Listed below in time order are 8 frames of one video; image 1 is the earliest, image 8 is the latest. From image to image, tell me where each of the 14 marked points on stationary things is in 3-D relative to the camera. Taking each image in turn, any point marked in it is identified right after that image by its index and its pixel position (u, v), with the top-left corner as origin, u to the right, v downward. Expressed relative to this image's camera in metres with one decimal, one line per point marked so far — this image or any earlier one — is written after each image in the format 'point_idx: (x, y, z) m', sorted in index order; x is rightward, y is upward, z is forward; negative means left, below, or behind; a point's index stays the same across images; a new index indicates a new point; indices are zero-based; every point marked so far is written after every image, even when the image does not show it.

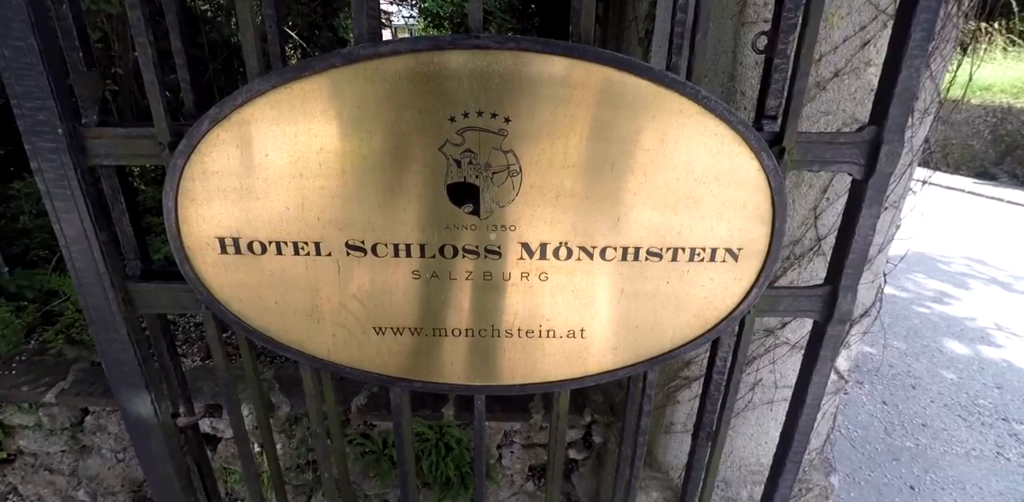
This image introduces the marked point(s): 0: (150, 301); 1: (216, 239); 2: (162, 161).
0: (-1.1, -0.1, +1.4) m
1: (-0.8, 0.0, +1.3) m
2: (-1.0, +0.2, +1.3) m
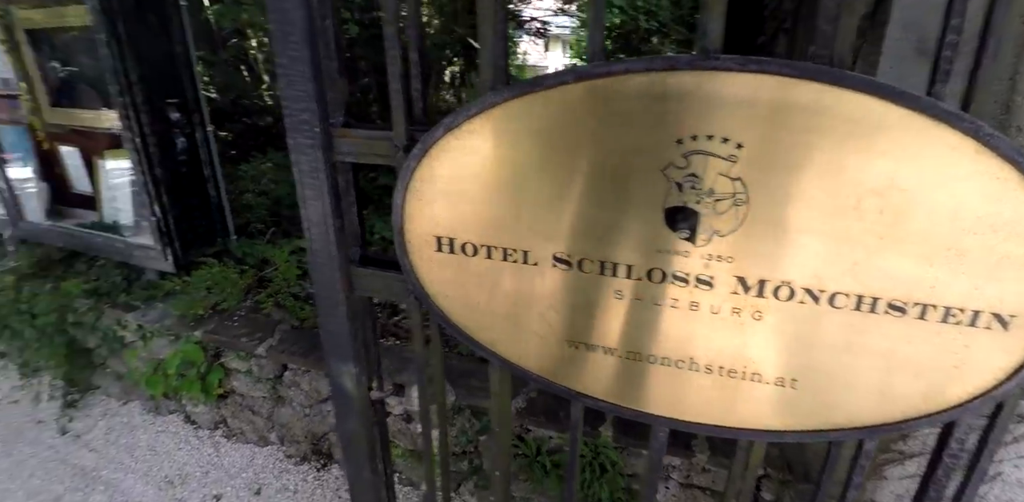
0: (-0.5, -0.1, +1.6) m
1: (-0.2, 0.0, +1.4) m
2: (-0.3, +0.3, +1.4) m
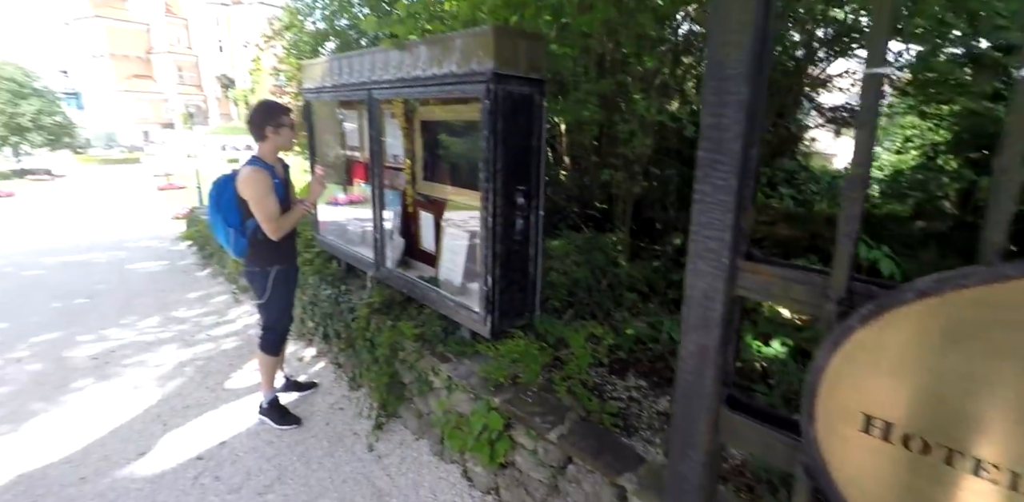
0: (+0.6, -0.5, +1.4) m
1: (+0.8, -0.4, +1.1) m
2: (+0.8, -0.2, +1.2) m
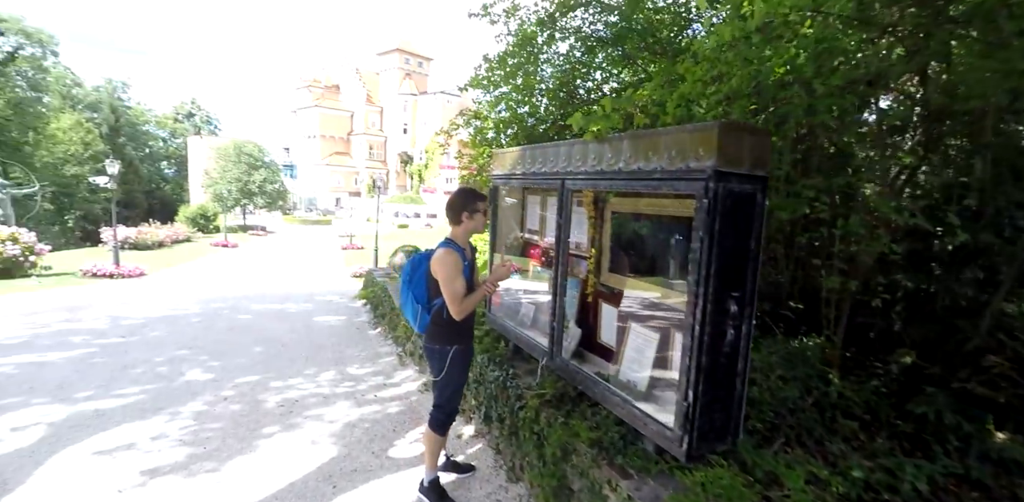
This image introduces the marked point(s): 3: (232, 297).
0: (+1.2, -0.9, +0.9) m
1: (+1.4, -0.7, +0.6) m
2: (+1.4, -0.5, +0.7) m
3: (-5.4, -0.9, +9.4) m
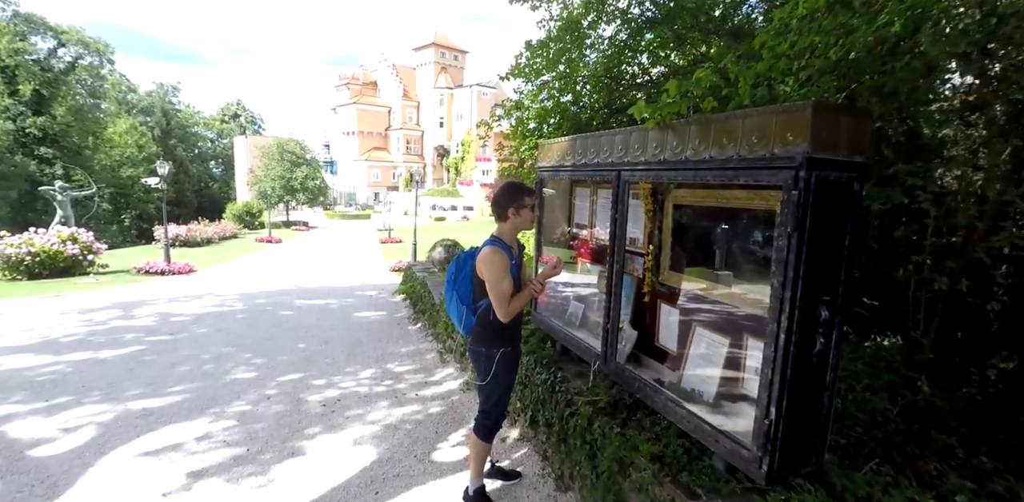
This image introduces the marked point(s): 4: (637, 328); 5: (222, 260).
0: (+1.4, -0.9, +0.6) m
1: (+1.5, -0.8, +0.3) m
2: (+1.5, -0.5, +0.5) m
3: (-4.7, -0.8, +9.6) m
4: (+0.8, -0.5, +3.1) m
5: (-9.4, -0.3, +15.5) m
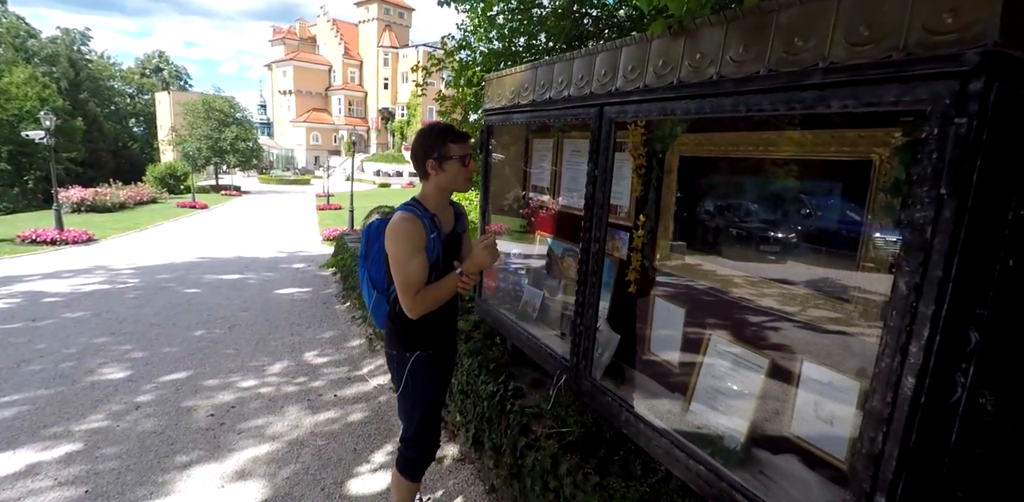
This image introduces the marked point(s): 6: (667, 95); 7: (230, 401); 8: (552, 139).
0: (+1.3, -0.9, -0.1) m
1: (+1.4, -0.8, -0.4) m
2: (+1.4, -0.6, -0.3) m
3: (-5.6, -0.3, +8.2) m
4: (+0.5, -0.4, +2.3) m
5: (-10.8, +0.7, +13.6) m
6: (+0.5, +0.5, +1.7) m
7: (-2.2, -1.2, +3.8) m
8: (+0.2, +0.6, +2.8) m
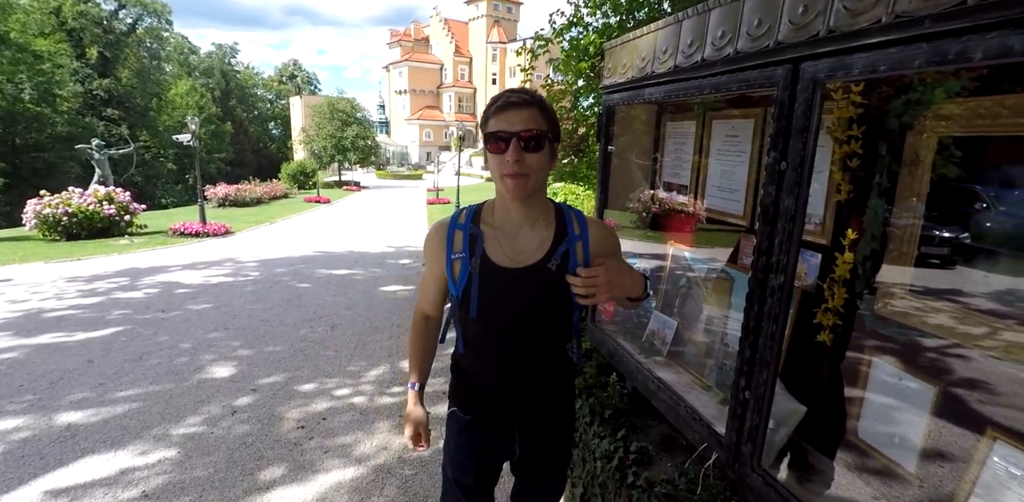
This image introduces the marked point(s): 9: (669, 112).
0: (+1.2, -1.1, -0.9) m
1: (+1.3, -0.9, -1.2) m
2: (+1.3, -0.7, -1.1) m
3: (-3.8, -0.2, +8.6) m
4: (+1.0, -0.5, +1.6) m
5: (-7.8, +0.9, +15.0) m
6: (+0.9, +0.4, +0.9) m
7: (-1.4, -1.2, +3.6) m
8: (+0.8, +0.6, +2.1) m
9: (+0.7, +0.6, +2.2) m
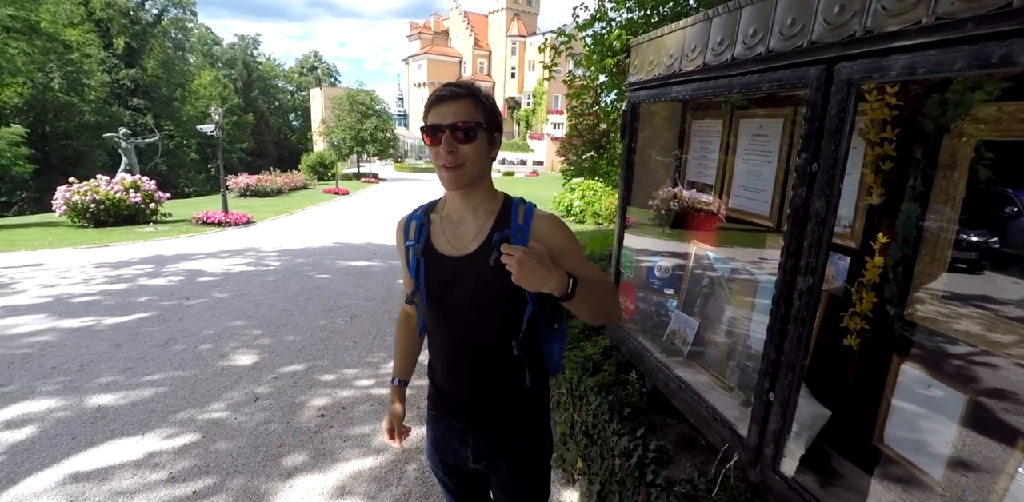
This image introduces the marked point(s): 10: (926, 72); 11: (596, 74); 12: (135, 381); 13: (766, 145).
0: (+1.2, -1.1, -0.9) m
1: (+1.3, -1.0, -1.2) m
2: (+1.3, -0.8, -1.1) m
3: (-3.5, 0.0, +8.7) m
4: (+1.0, -0.5, +1.6) m
5: (-7.3, +1.2, +15.2) m
6: (+0.9, +0.4, +0.9) m
7: (-1.3, -1.2, +3.7) m
8: (+0.9, +0.6, +2.0) m
9: (+0.8, +0.6, +2.2) m
10: (+0.9, +0.4, +1.1) m
11: (+0.8, +1.6, +4.3) m
12: (-3.0, -1.0, +3.8) m
13: (+1.0, +0.4, +1.8) m
